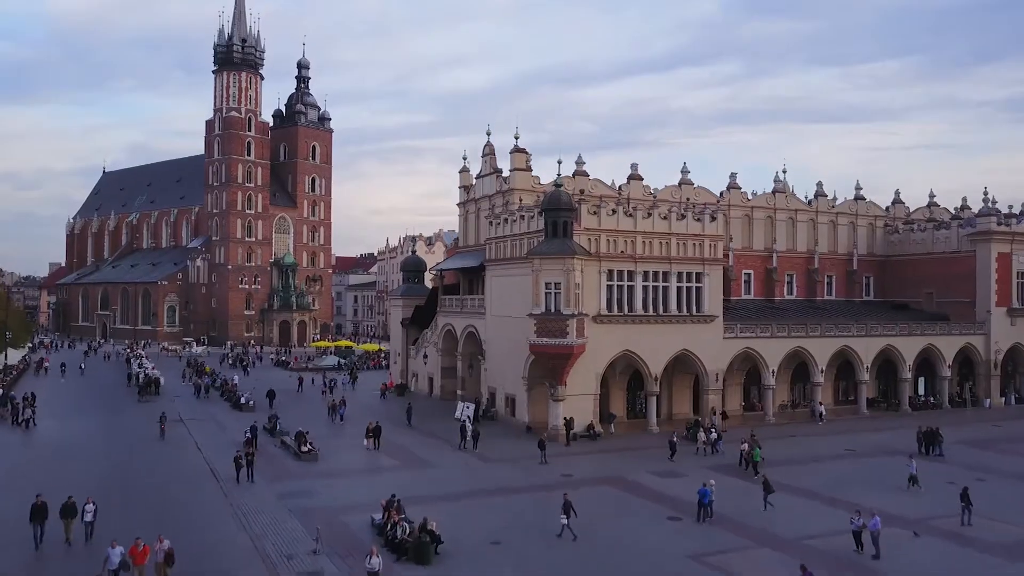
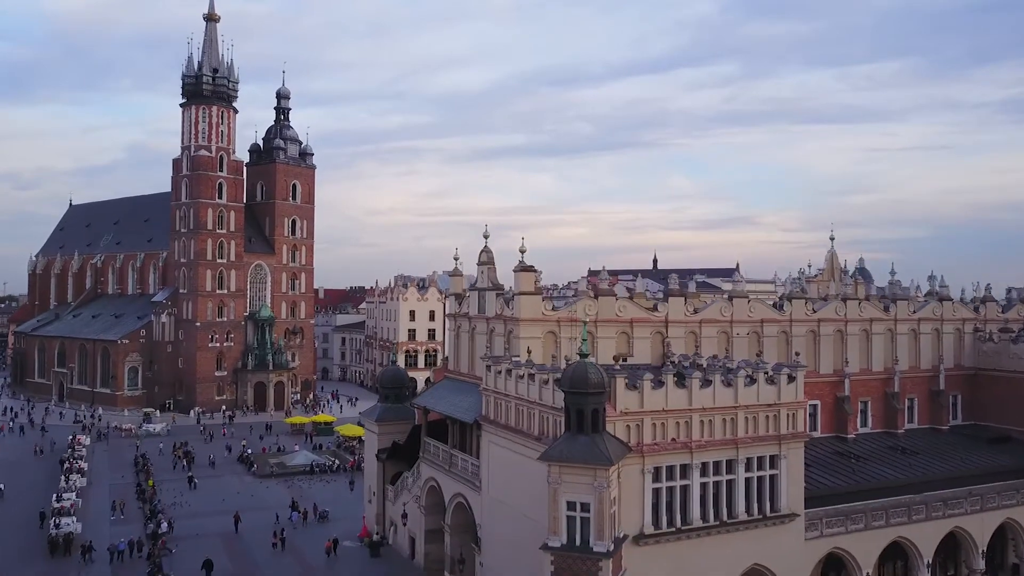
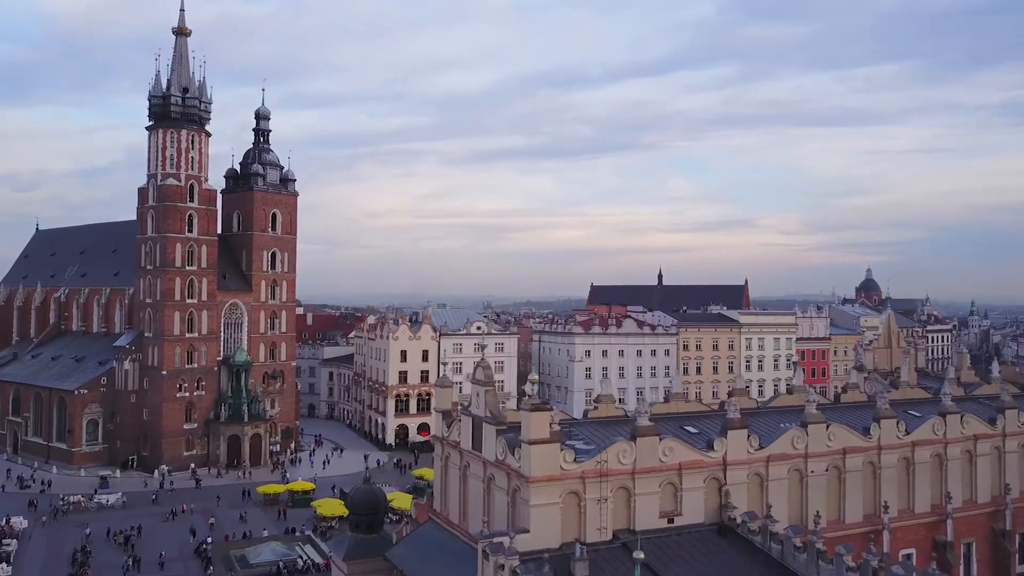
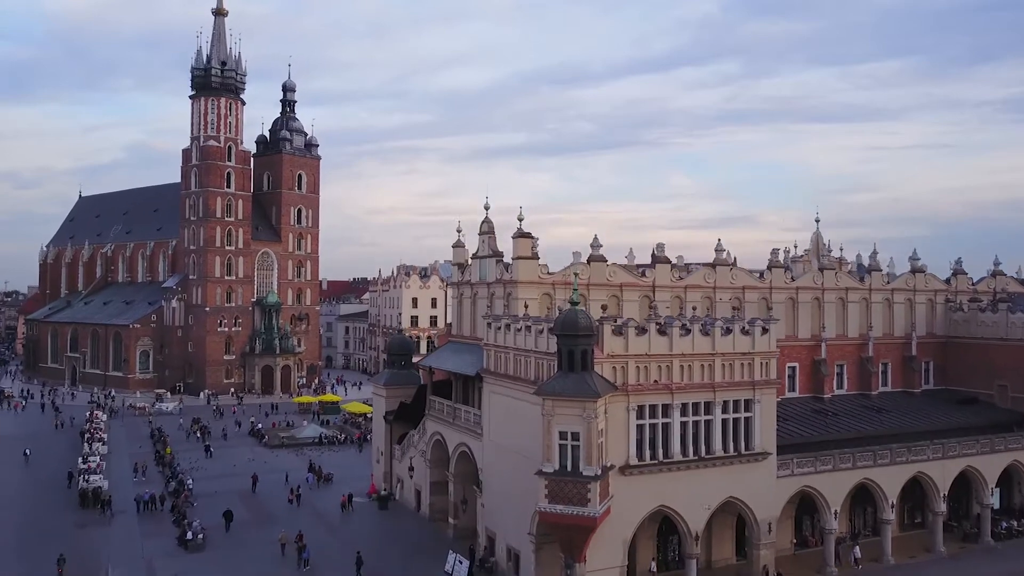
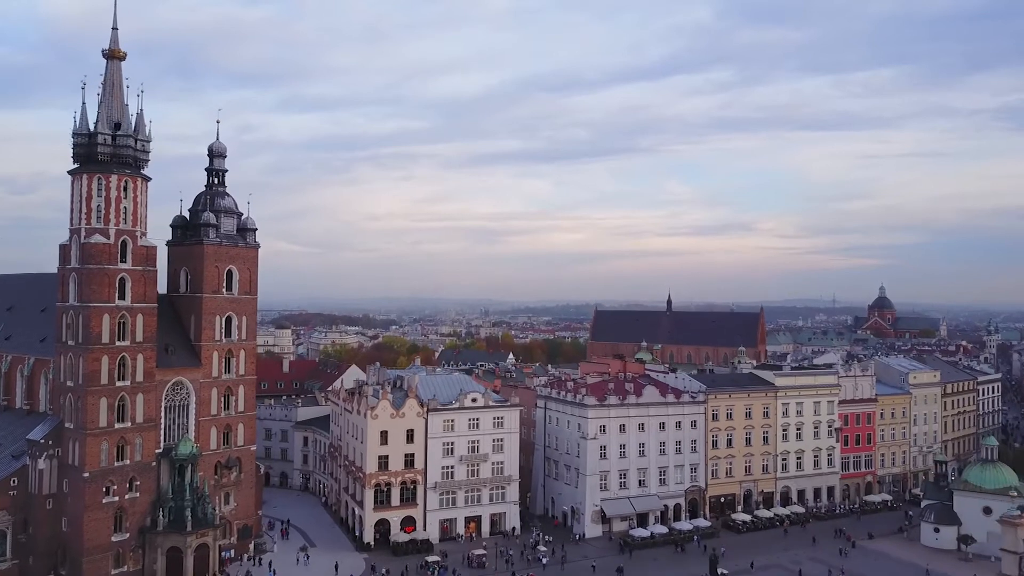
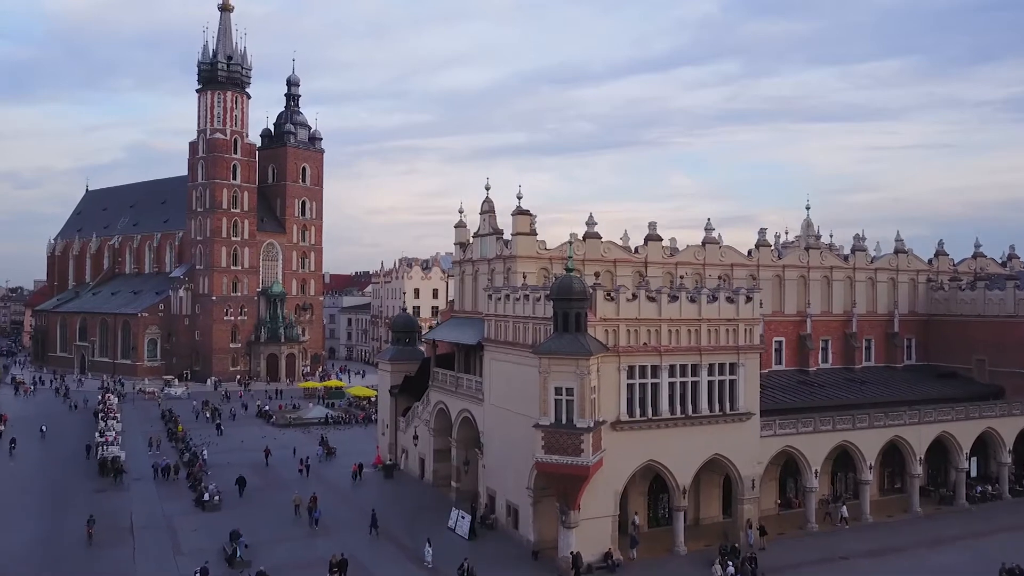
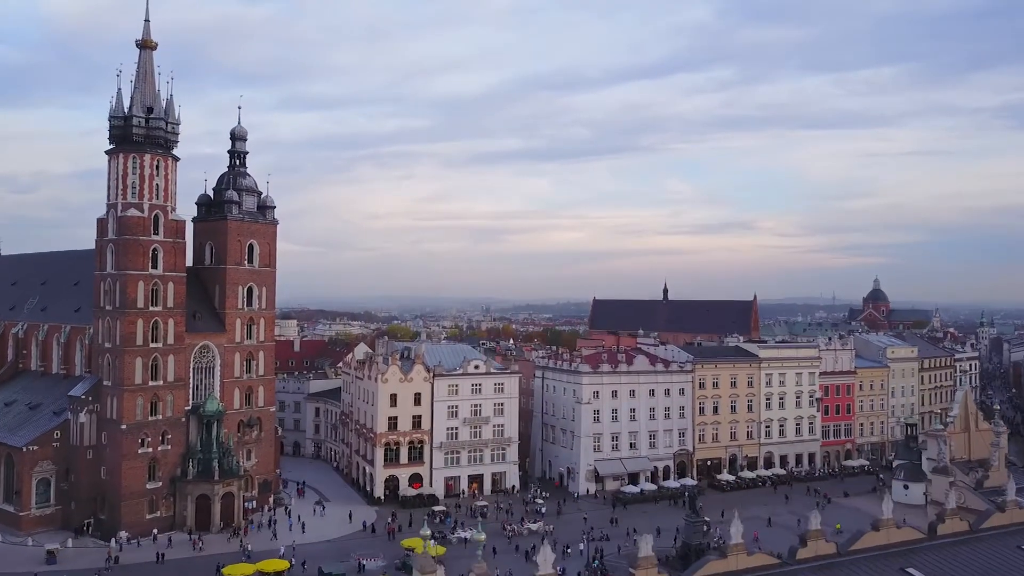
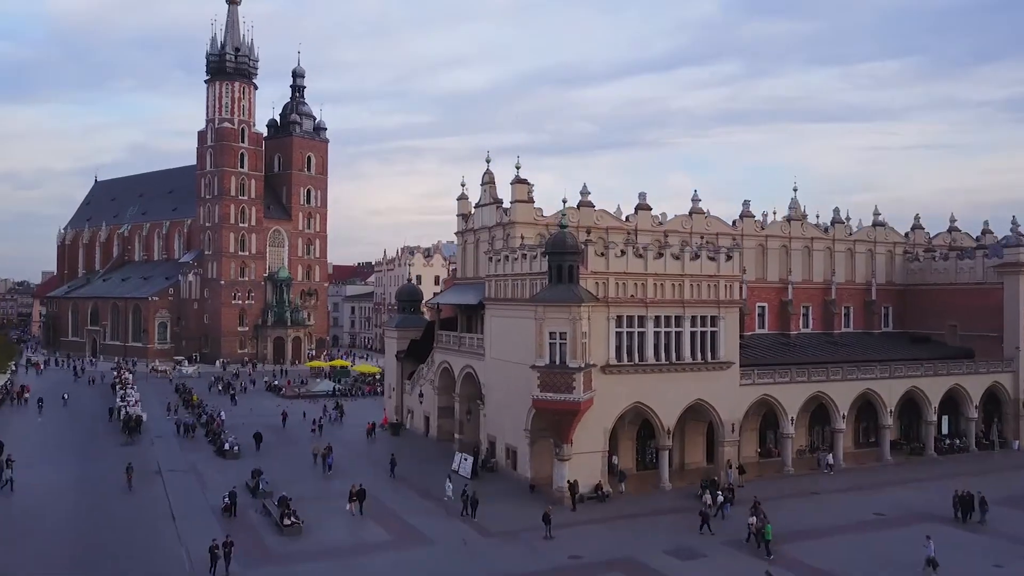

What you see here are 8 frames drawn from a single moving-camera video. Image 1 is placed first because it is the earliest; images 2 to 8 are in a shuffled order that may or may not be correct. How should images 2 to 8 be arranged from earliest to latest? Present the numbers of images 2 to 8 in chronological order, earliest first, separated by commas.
8, 6, 4, 2, 3, 7, 5
